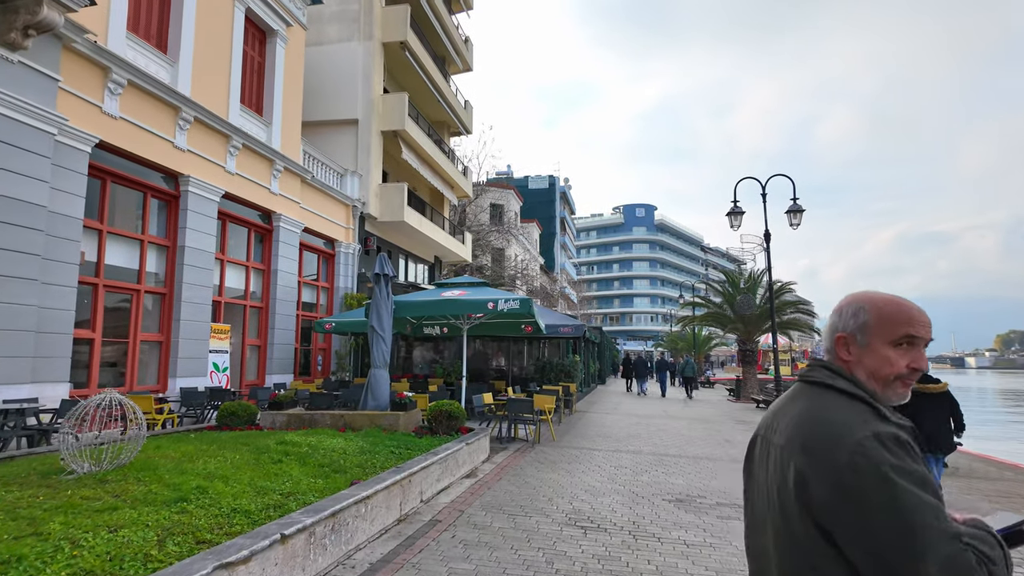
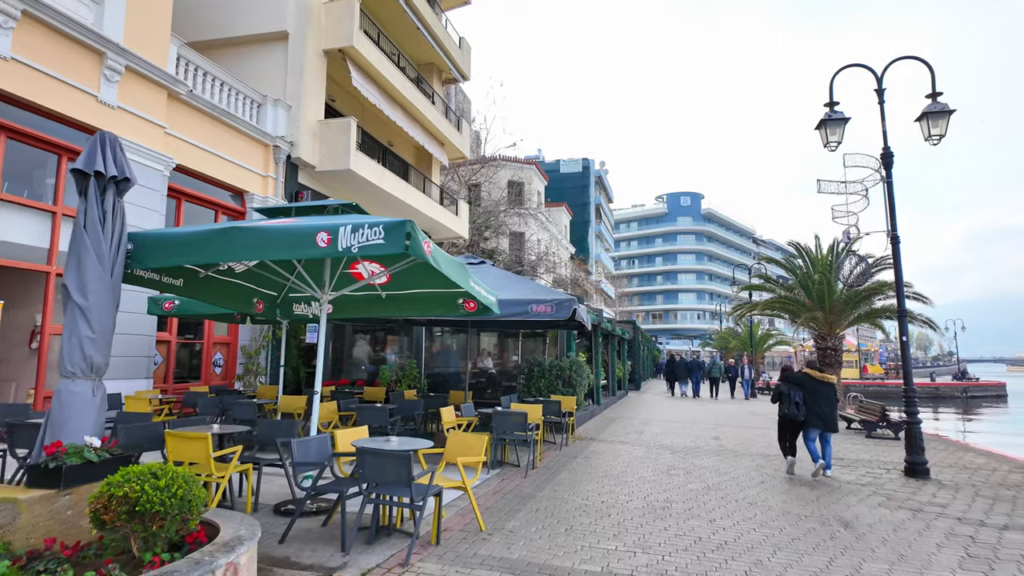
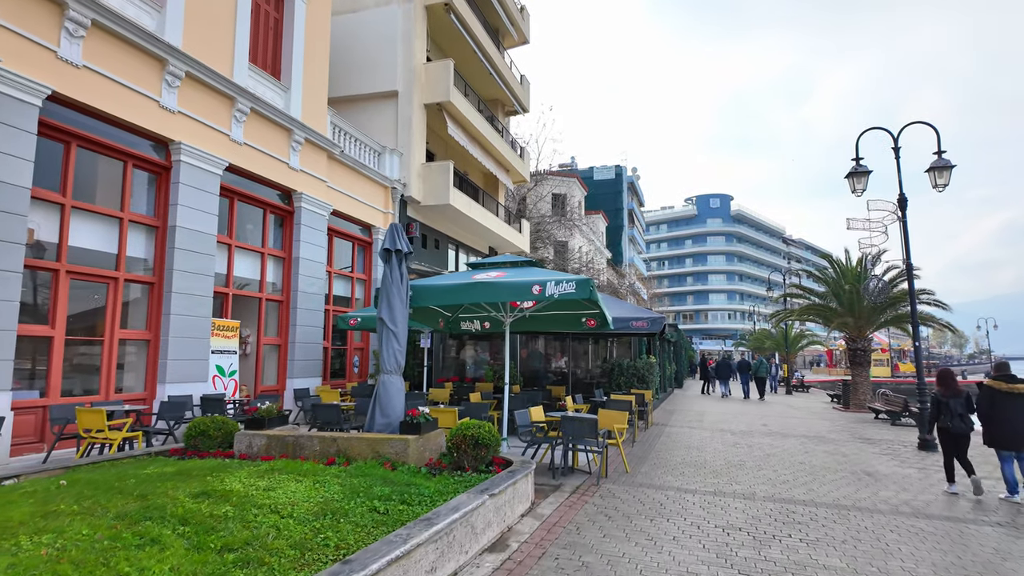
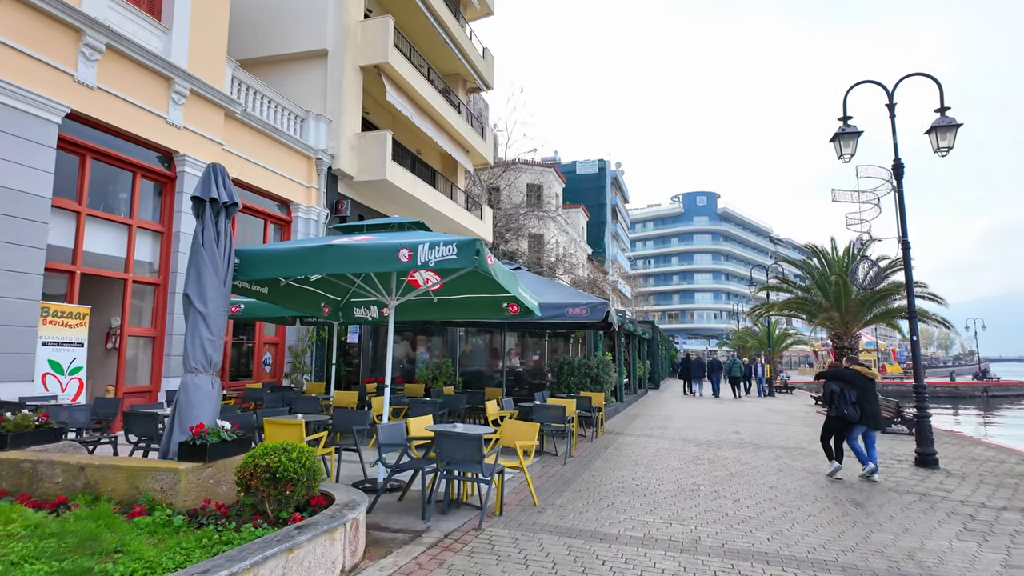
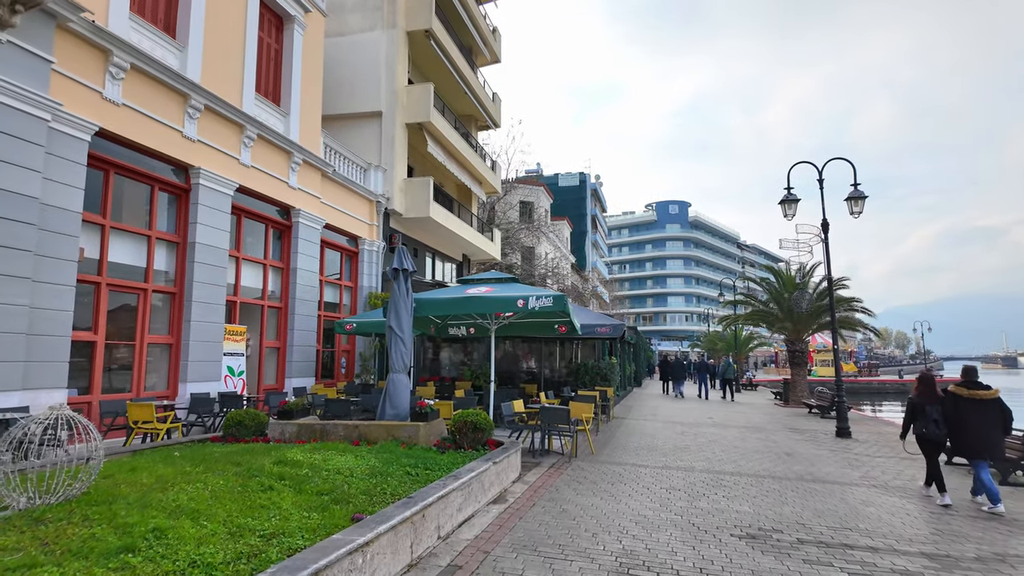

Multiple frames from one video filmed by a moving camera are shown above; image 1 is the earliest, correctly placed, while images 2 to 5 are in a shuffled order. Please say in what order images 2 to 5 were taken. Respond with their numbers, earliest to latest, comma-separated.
5, 3, 4, 2
